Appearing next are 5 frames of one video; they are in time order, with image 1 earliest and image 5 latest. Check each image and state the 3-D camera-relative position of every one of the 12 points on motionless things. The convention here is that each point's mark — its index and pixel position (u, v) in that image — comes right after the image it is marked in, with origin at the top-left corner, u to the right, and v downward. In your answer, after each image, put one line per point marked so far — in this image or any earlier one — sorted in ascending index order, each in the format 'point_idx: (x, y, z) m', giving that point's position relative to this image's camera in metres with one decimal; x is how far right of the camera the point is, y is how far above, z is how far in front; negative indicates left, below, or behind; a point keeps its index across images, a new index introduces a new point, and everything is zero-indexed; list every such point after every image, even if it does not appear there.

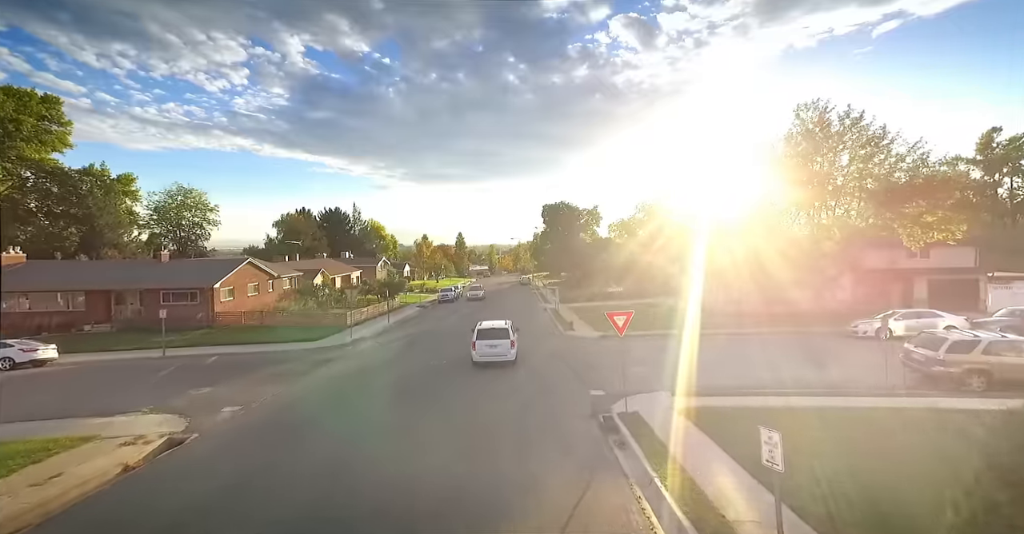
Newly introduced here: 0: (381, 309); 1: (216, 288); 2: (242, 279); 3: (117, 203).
0: (-3.8, -1.2, +15.6) m
1: (-6.8, -0.5, +11.8) m
2: (-6.9, -0.3, +13.0) m
3: (-16.2, +2.6, +20.8) m
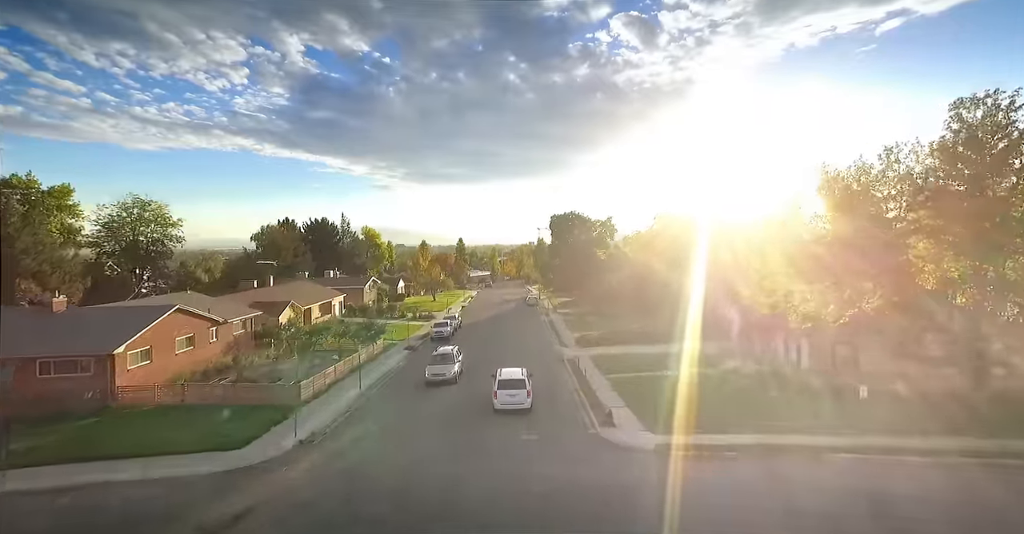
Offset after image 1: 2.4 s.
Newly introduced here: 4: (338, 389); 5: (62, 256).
0: (-3.6, -2.2, +12.4) m
1: (-6.6, -1.4, +8.6) m
2: (-6.7, -1.3, +9.9) m
3: (-16.0, +1.6, +17.6) m
4: (-3.3, -2.3, +9.8) m
5: (-15.3, +0.4, +17.5) m
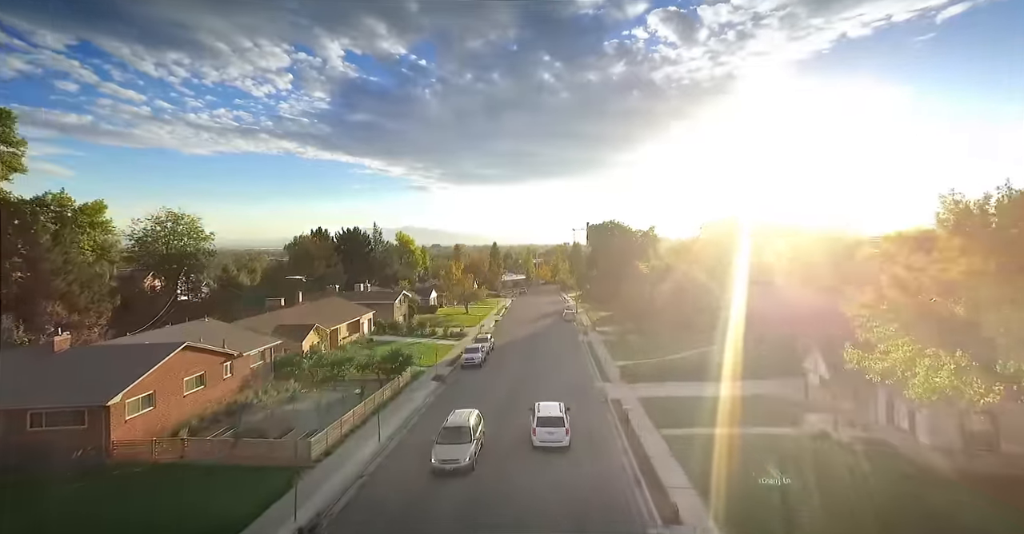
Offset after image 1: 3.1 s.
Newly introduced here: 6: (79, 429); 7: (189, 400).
0: (-2.8, -2.8, +11.4) m
1: (-6.0, -2.1, +7.8) m
2: (-6.0, -1.9, +9.1) m
3: (-14.8, +1.0, +17.4) m
4: (-2.6, -2.9, +8.8) m
5: (-14.1, -0.2, +17.3) m
6: (-6.4, -2.4, +7.6) m
7: (-5.9, -2.4, +9.3) m
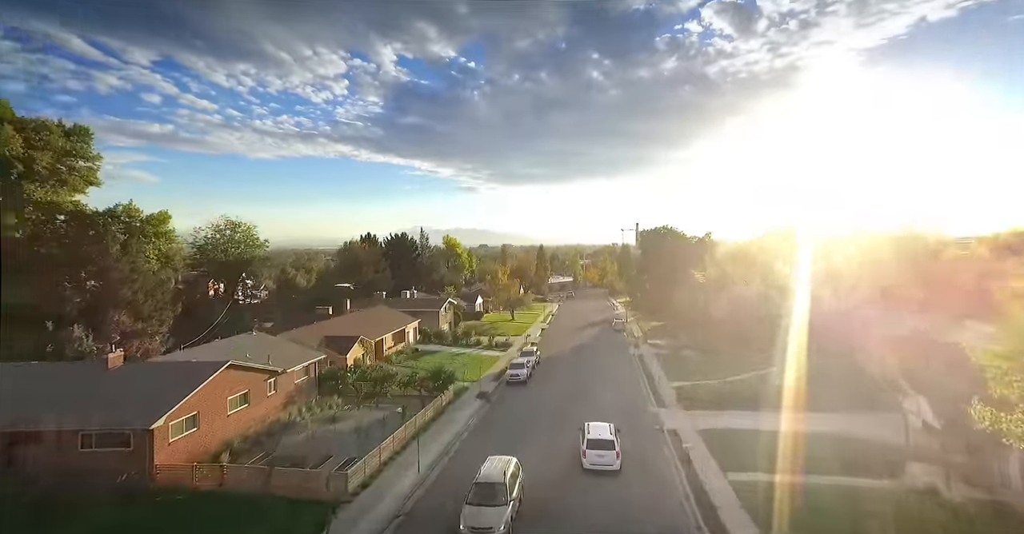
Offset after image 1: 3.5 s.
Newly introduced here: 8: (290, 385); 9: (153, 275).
0: (-1.8, -3.1, +11.0) m
1: (-5.3, -2.4, +7.8) m
2: (-5.2, -2.2, +9.0) m
3: (-13.2, +0.7, +18.2) m
4: (-1.9, -3.3, +8.4) m
5: (-12.5, -0.5, +18.0) m
6: (-5.7, -2.7, +7.6) m
7: (-5.1, -2.8, +9.3) m
8: (-4.9, -2.6, +11.2) m
9: (-12.8, -0.3, +18.2) m
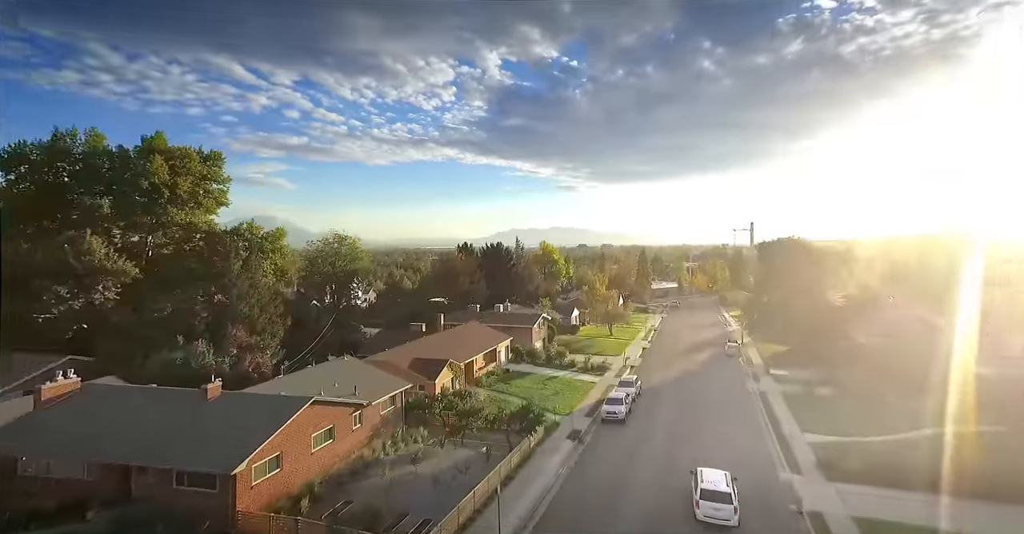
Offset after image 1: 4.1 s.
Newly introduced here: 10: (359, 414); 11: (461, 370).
0: (+0.1, -3.8, +10.2) m
1: (-4.0, -3.0, +7.7) m
2: (-3.7, -2.9, +8.9) m
3: (-9.7, +0.2, +19.4) m
4: (-0.5, -3.9, +7.7) m
5: (-9.1, -1.1, +19.1) m
6: (-4.5, -3.4, +7.6) m
7: (-3.5, -3.4, +9.1) m
8: (-2.9, -3.2, +11.0) m
9: (-9.3, -0.9, +19.4) m
10: (-3.1, -3.0, +10.4) m
11: (-1.4, -3.0, +15.1) m
